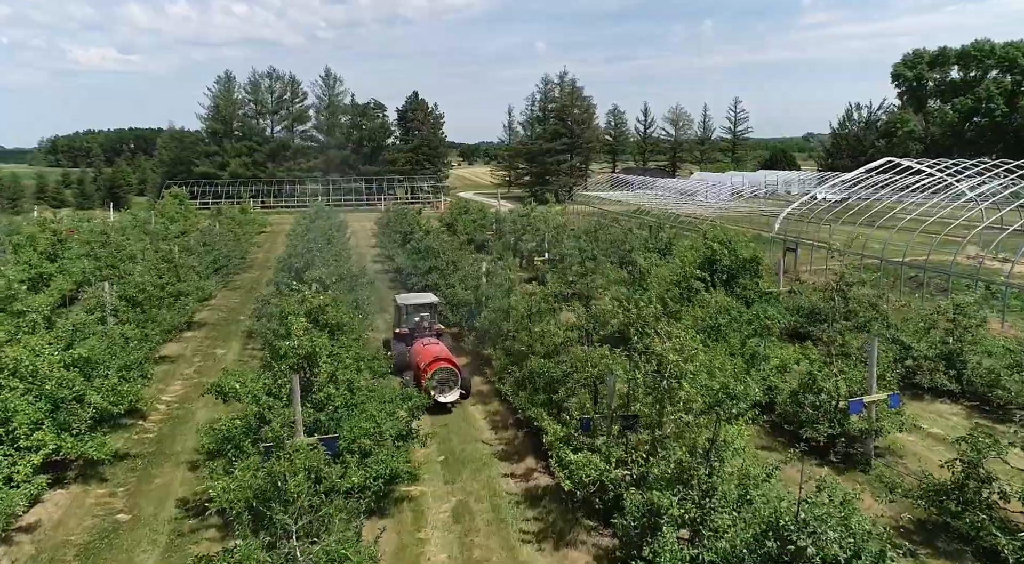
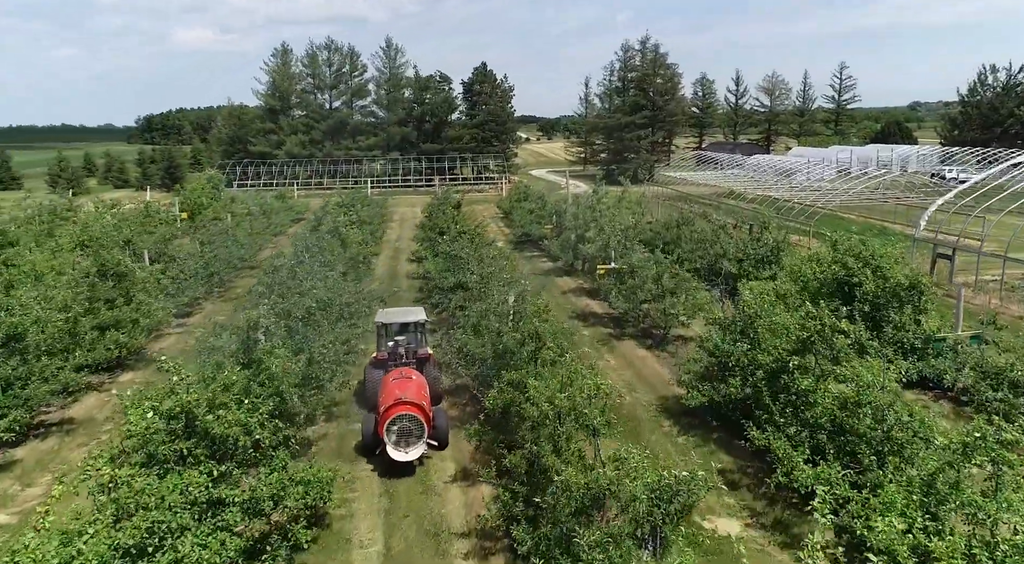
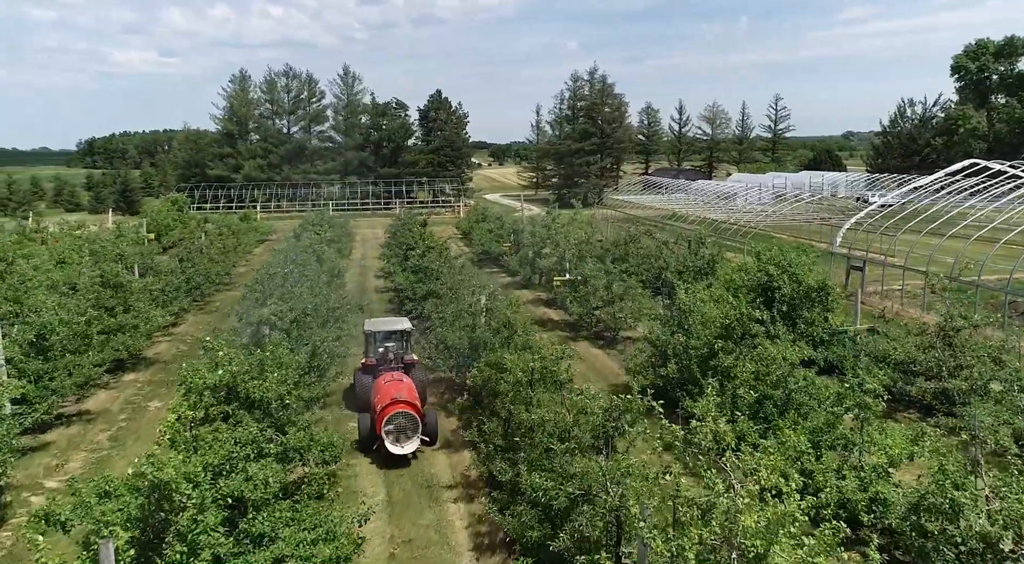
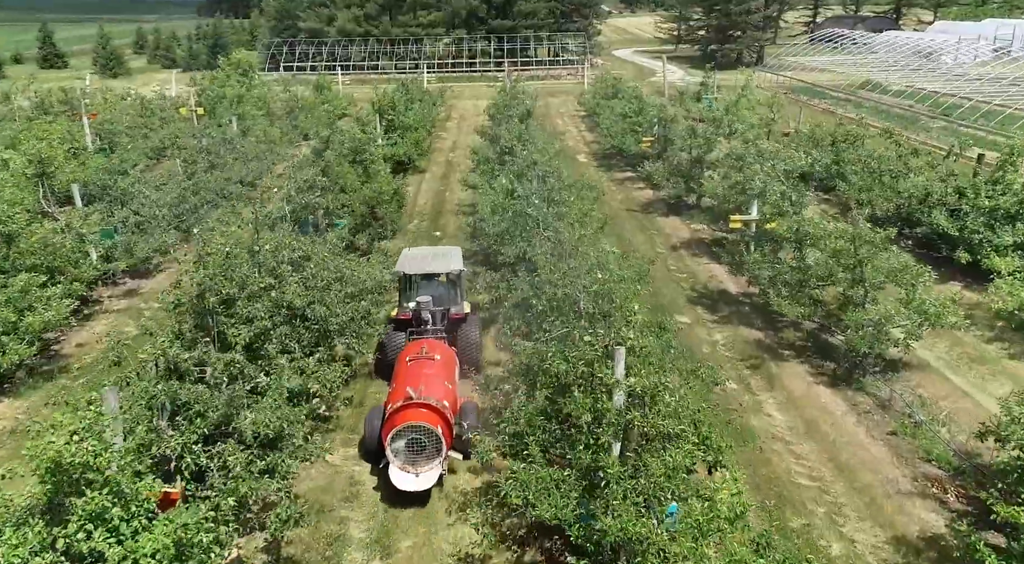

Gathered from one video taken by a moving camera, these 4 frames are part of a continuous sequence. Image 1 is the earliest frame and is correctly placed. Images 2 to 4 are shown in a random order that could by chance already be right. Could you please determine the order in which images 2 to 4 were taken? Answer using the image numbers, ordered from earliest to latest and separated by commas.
3, 2, 4
